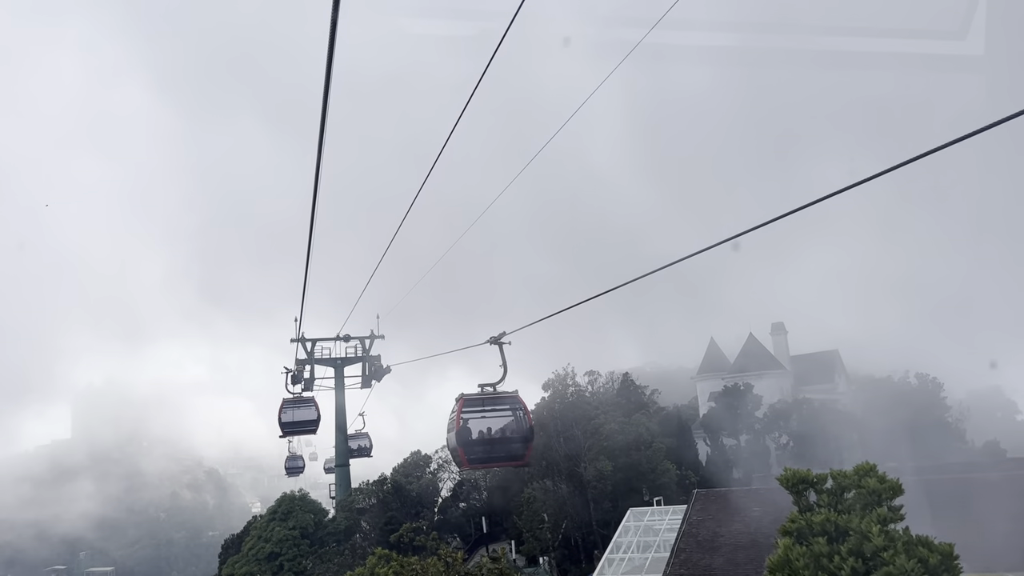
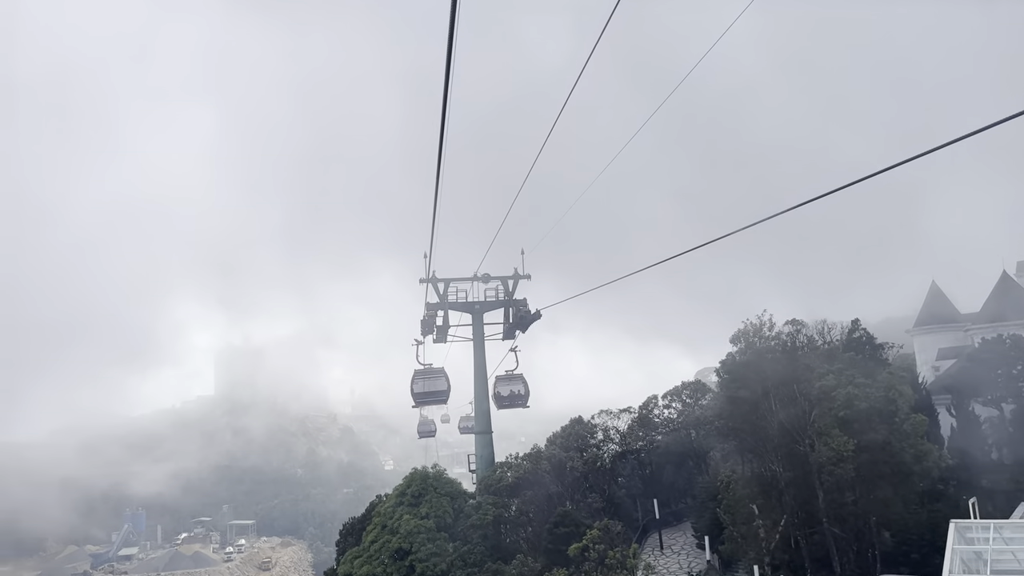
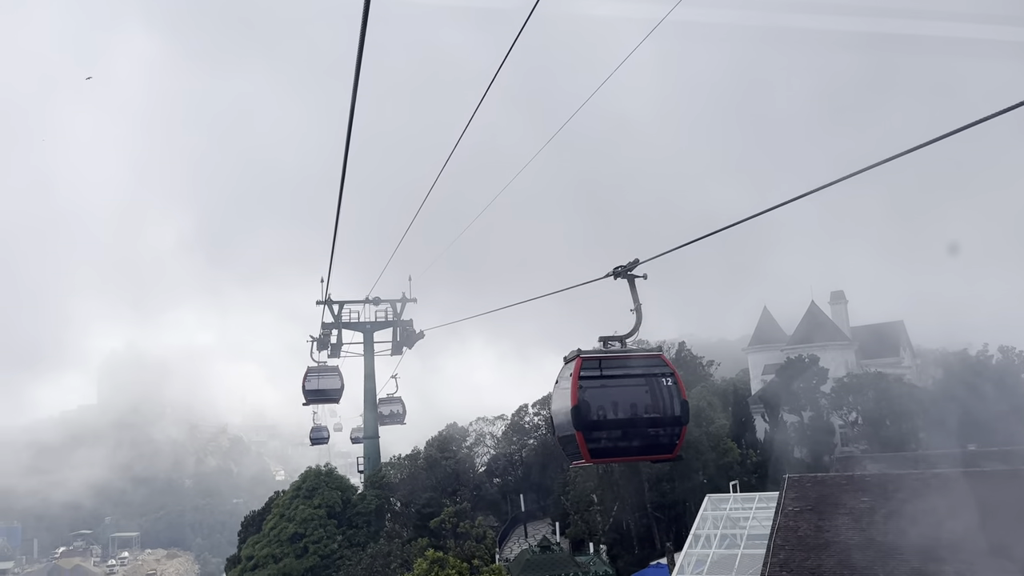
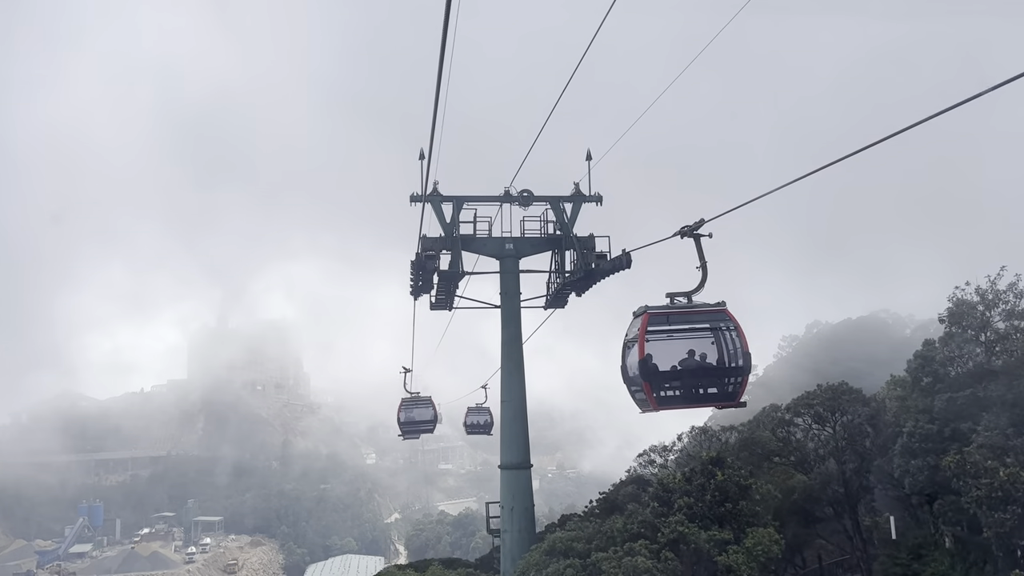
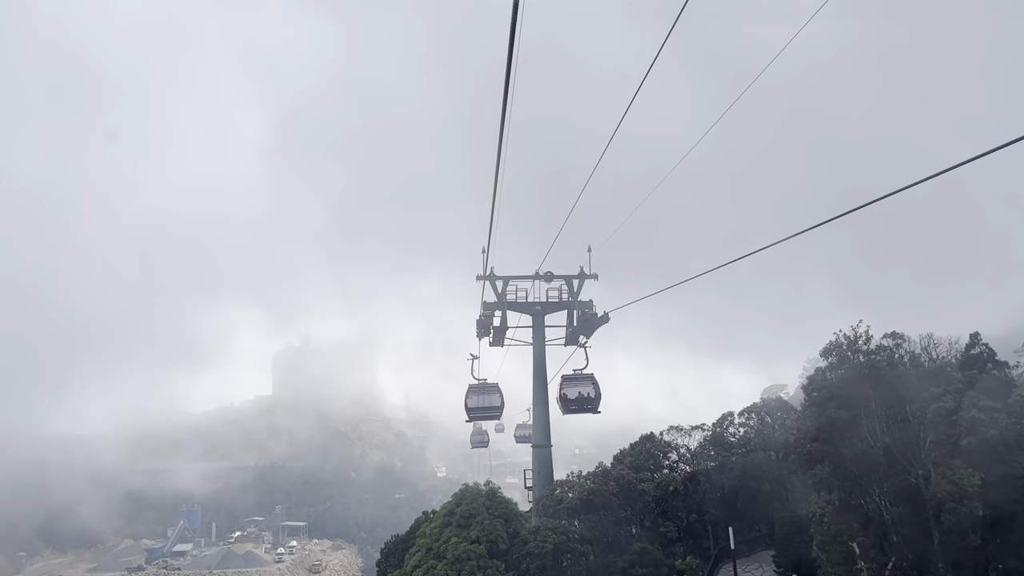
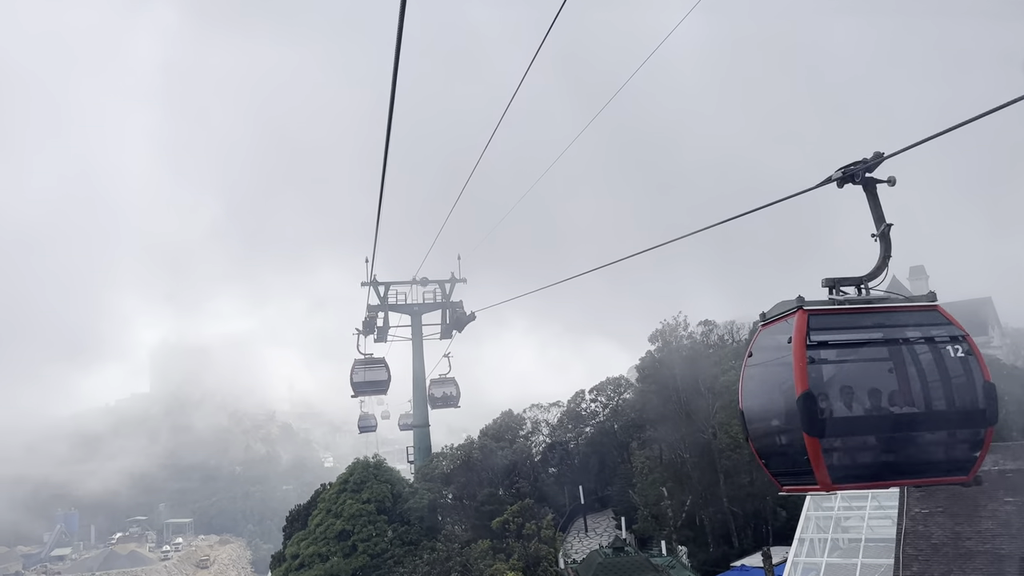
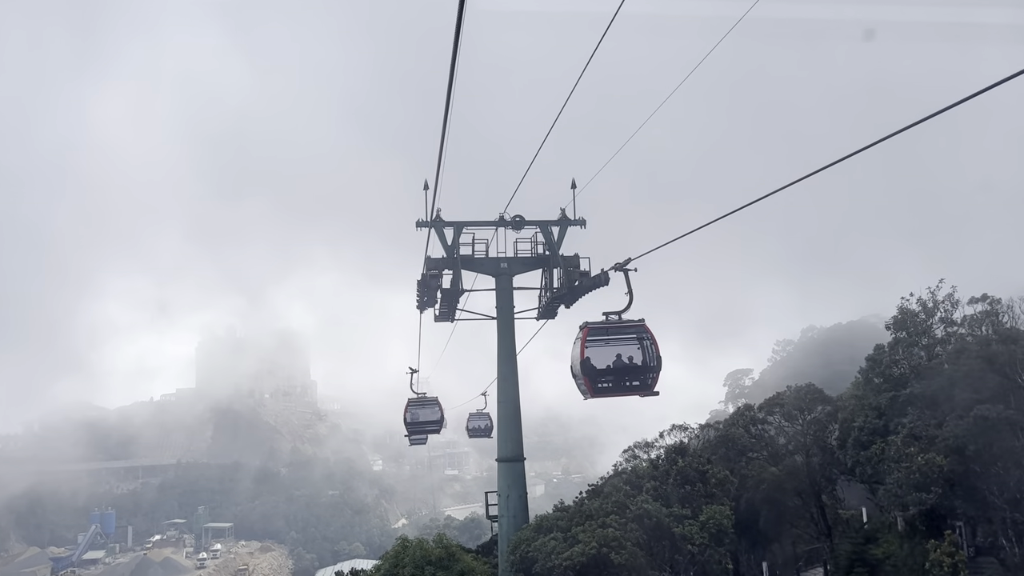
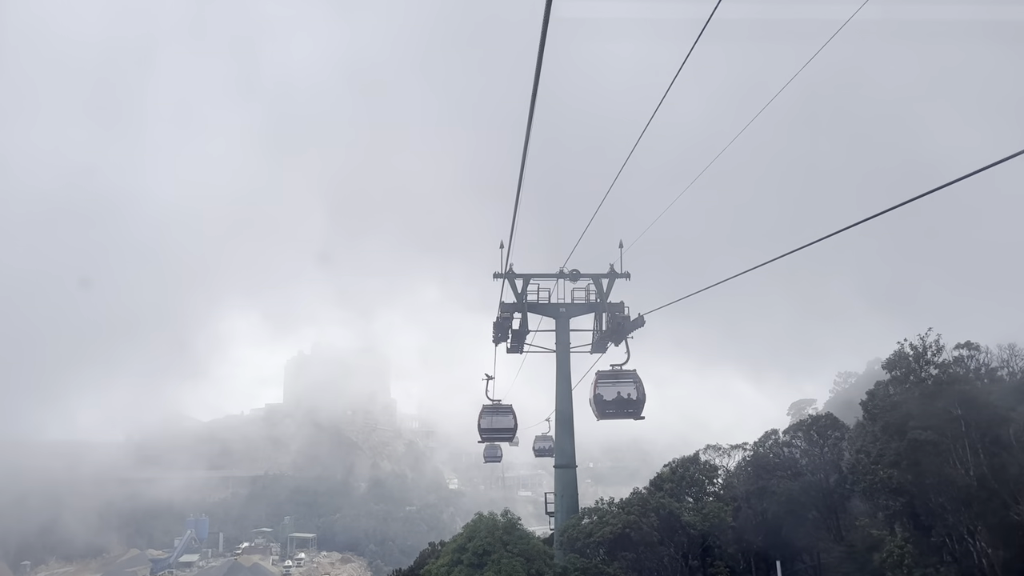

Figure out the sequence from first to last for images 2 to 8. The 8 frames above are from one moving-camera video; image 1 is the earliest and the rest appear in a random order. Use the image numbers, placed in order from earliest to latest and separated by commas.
3, 6, 2, 5, 8, 7, 4
